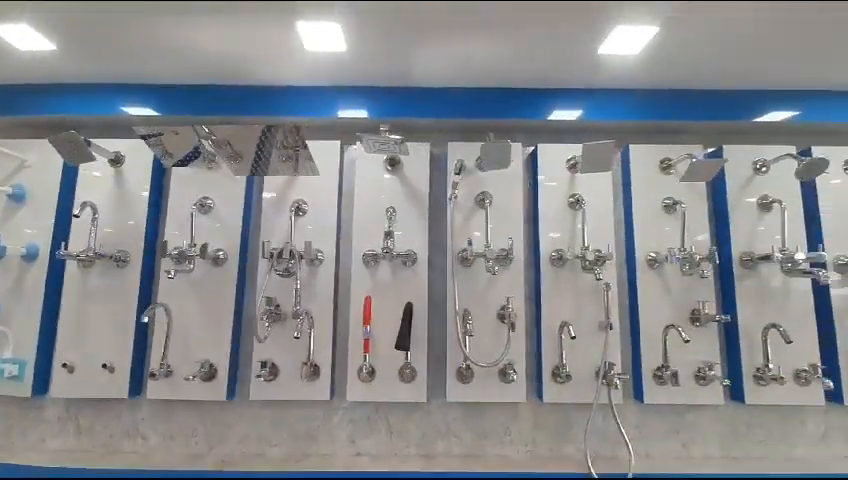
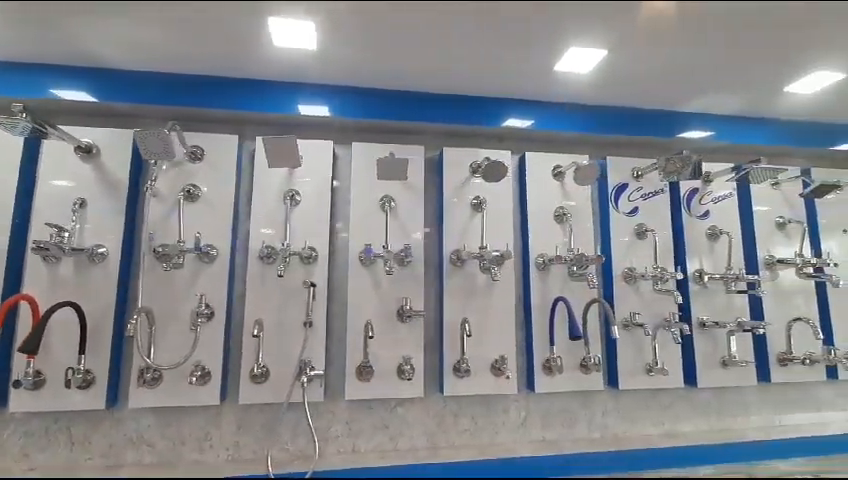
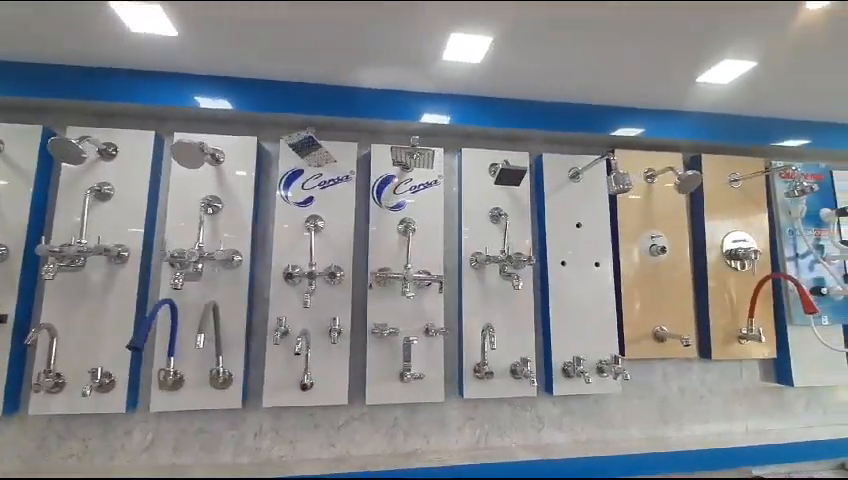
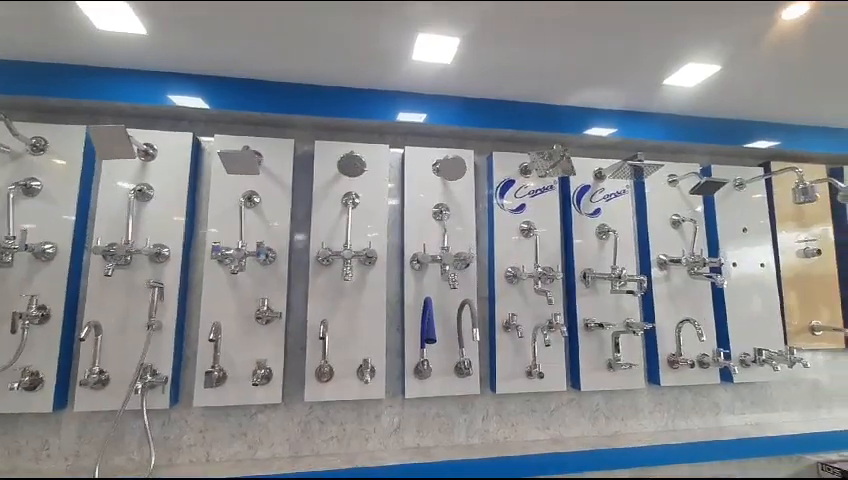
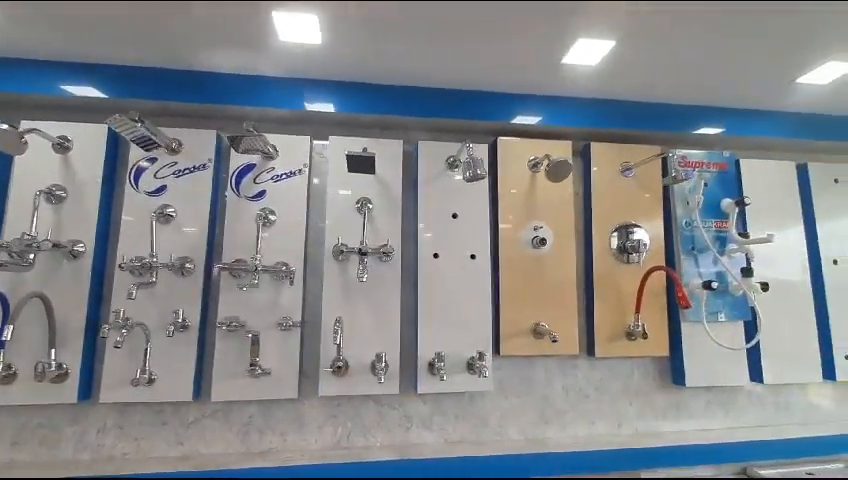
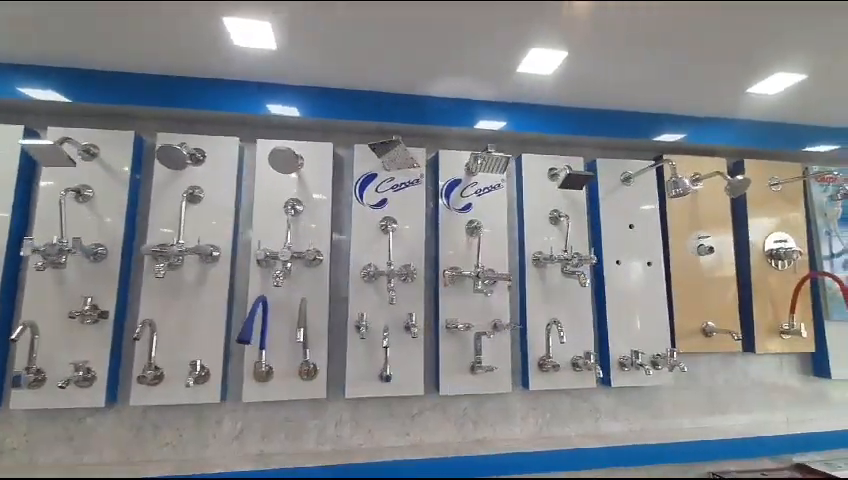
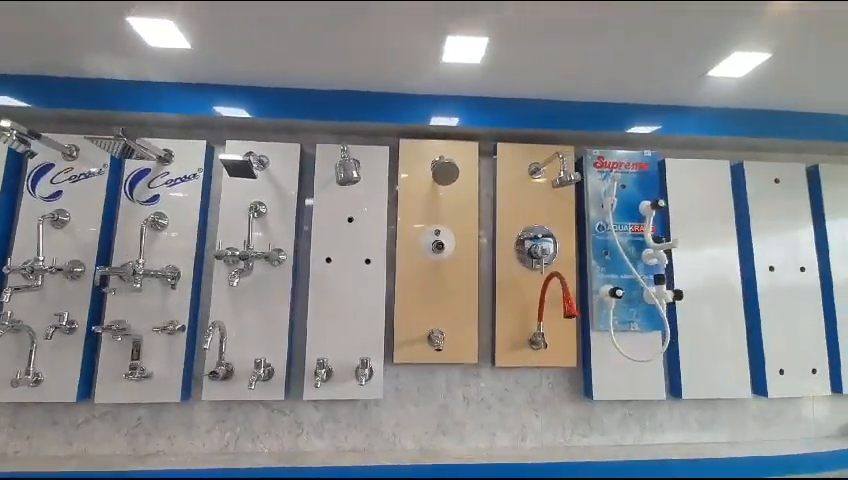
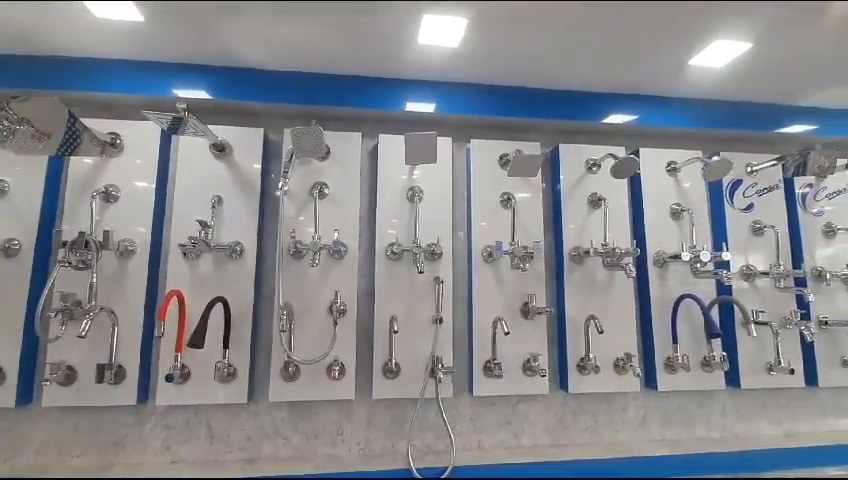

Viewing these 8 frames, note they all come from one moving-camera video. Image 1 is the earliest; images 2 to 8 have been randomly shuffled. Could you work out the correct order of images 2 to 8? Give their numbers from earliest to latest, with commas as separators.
8, 2, 4, 6, 3, 5, 7
